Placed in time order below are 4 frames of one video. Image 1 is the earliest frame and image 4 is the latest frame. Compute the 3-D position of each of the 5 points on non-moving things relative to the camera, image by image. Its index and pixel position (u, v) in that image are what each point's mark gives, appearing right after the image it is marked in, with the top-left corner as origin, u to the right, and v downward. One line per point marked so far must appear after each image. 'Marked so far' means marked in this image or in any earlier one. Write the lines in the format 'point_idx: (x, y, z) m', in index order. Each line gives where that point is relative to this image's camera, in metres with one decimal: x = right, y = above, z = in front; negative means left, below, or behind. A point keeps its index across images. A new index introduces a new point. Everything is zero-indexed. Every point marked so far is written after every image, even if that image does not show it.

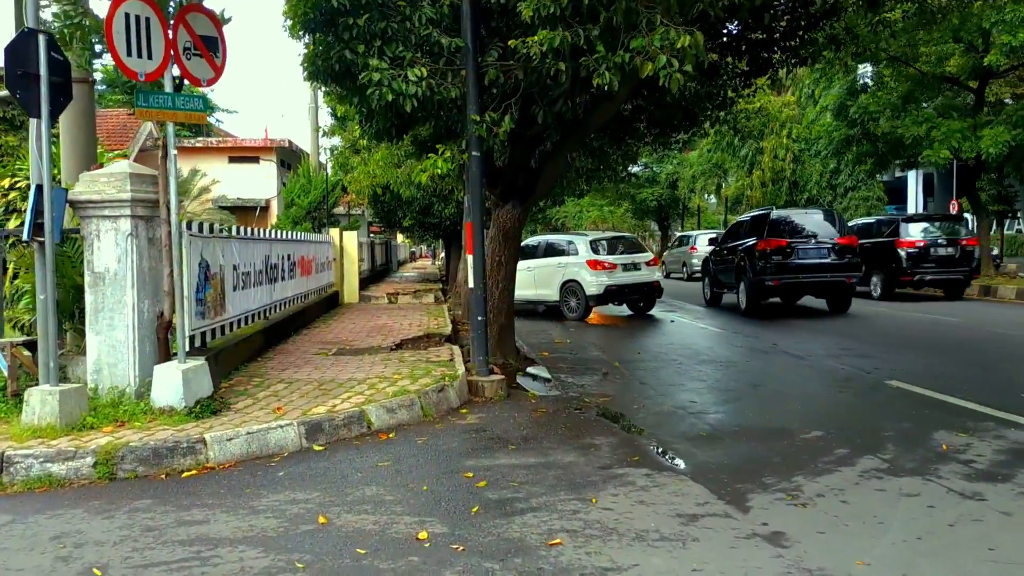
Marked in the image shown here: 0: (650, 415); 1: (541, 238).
0: (+1.1, -1.0, +7.4) m
1: (+0.6, +1.0, +17.7) m
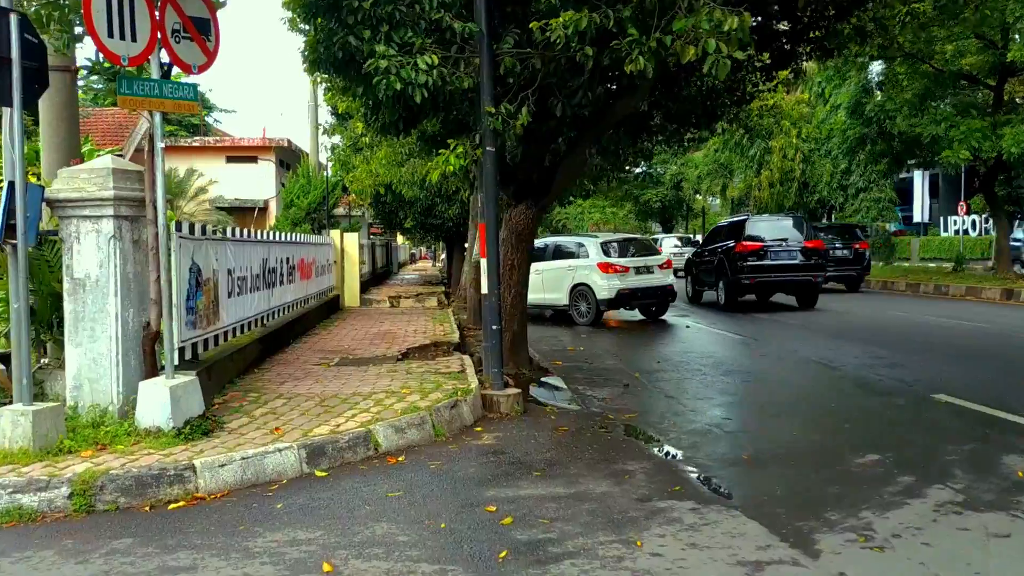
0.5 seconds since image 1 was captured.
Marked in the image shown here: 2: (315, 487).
0: (+1.3, -1.1, +6.8) m
1: (+0.7, +0.9, +17.1) m
2: (-1.2, -1.2, +5.4) m
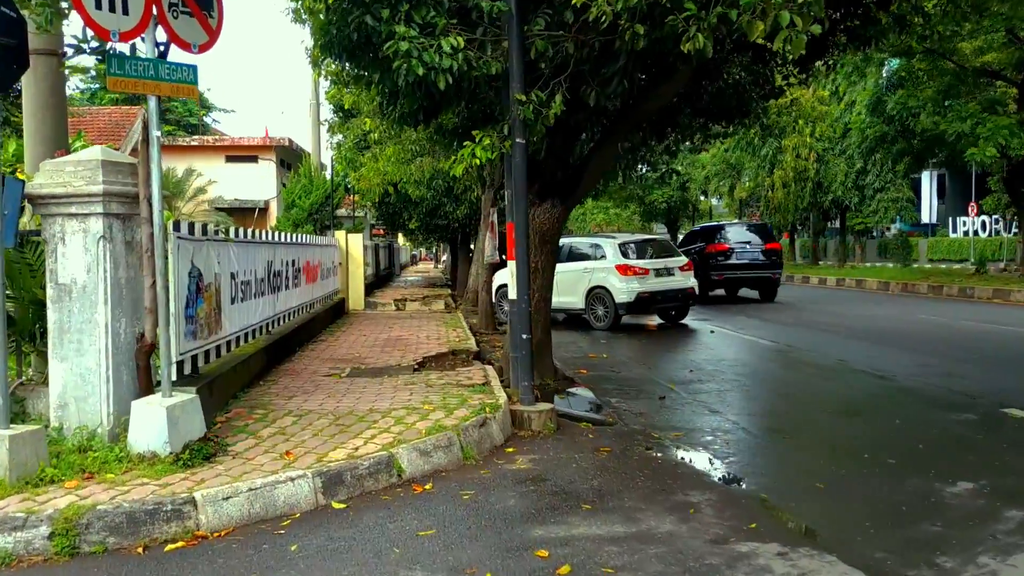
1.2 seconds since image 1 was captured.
0: (+1.5, -1.1, +6.1) m
1: (+0.9, +0.9, +16.4) m
2: (-0.9, -1.2, +4.7) m
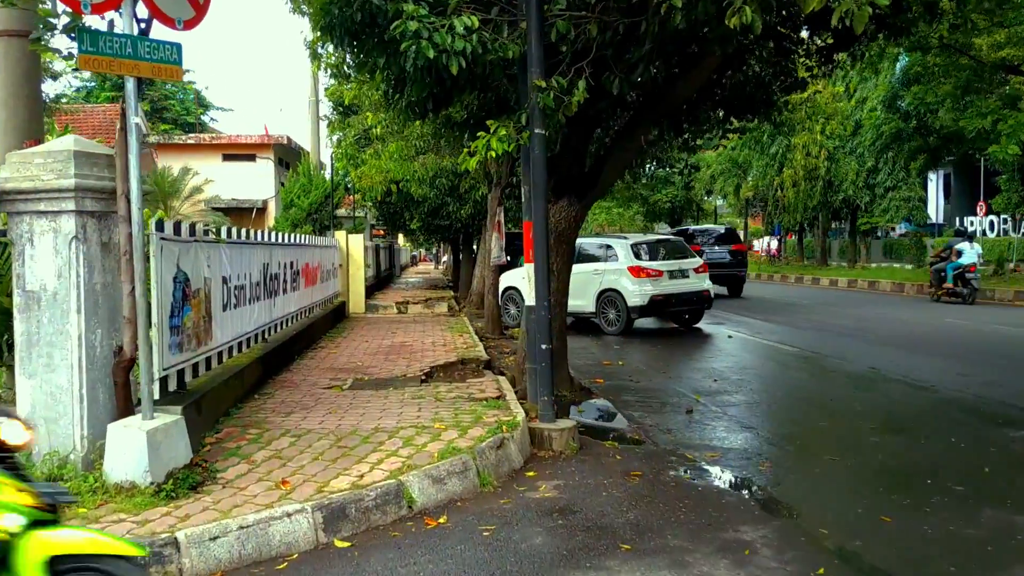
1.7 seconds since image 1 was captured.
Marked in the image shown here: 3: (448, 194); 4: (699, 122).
0: (+1.7, -1.2, +5.5) m
1: (+1.0, +0.8, +15.8) m
2: (-0.8, -1.3, +4.1) m
3: (-1.3, +2.0, +19.2) m
4: (+2.4, +2.1, +11.6) m
